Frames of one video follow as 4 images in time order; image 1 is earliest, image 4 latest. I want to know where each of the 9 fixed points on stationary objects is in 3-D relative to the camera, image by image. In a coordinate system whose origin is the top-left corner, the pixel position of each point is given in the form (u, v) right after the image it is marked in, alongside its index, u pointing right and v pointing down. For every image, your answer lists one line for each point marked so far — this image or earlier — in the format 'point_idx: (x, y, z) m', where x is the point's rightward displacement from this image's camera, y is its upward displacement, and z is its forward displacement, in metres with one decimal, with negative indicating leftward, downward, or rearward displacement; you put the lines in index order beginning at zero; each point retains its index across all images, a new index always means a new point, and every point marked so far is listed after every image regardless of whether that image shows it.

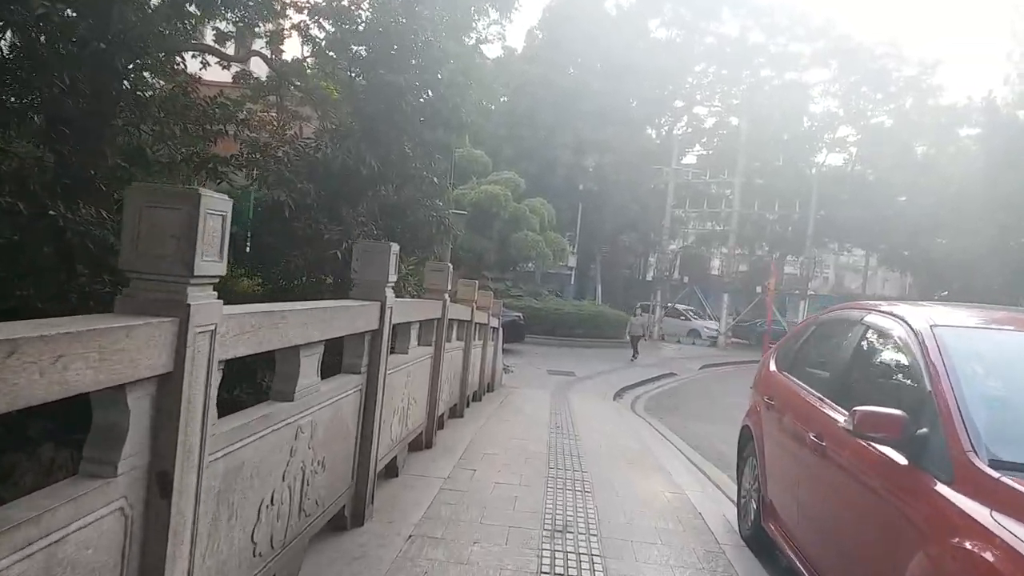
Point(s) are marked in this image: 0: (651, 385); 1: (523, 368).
0: (+3.2, -2.2, +17.4) m
1: (+0.2, -1.9, +17.5) m
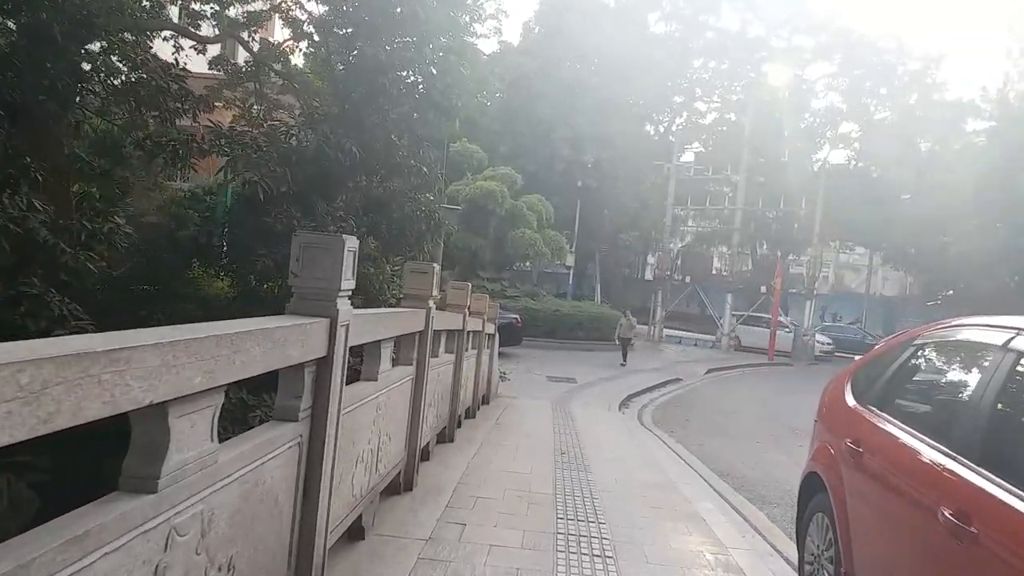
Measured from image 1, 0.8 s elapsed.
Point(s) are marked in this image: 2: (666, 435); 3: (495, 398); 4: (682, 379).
0: (+3.1, -2.2, +16.3) m
1: (+0.1, -1.9, +16.5) m
2: (+2.2, -2.1, +10.6) m
3: (-0.3, -1.8, +11.9) m
4: (+4.3, -2.3, +18.9) m
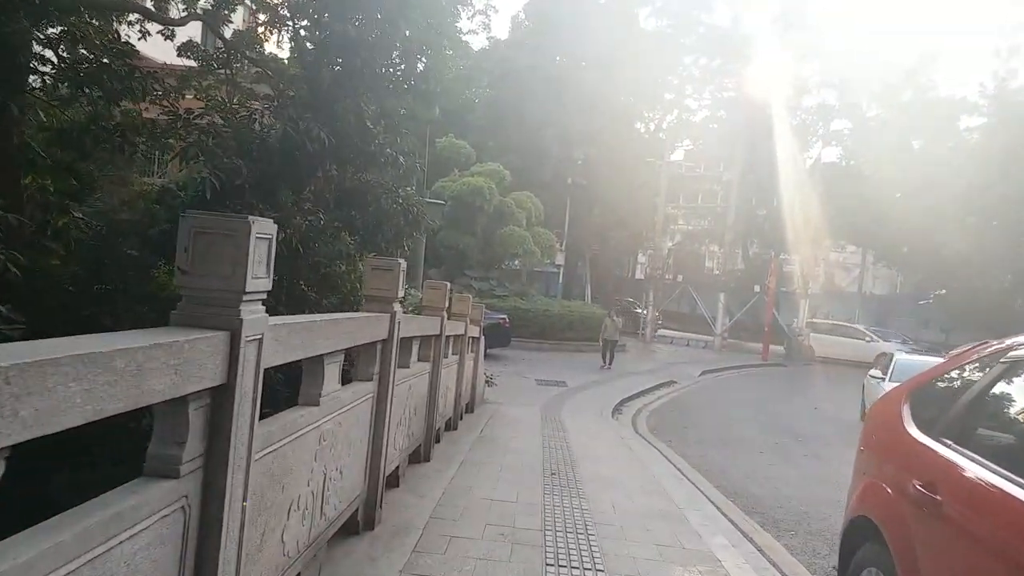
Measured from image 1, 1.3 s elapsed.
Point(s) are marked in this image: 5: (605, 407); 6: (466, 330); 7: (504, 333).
0: (+2.9, -2.2, +15.6) m
1: (-0.2, -1.9, +15.7) m
2: (+2.0, -2.1, +9.9) m
3: (-0.5, -1.8, +11.2) m
4: (+4.0, -2.3, +18.2) m
5: (+1.6, -2.0, +12.8) m
6: (-0.6, -0.5, +9.5) m
7: (-0.2, -1.2, +19.2) m
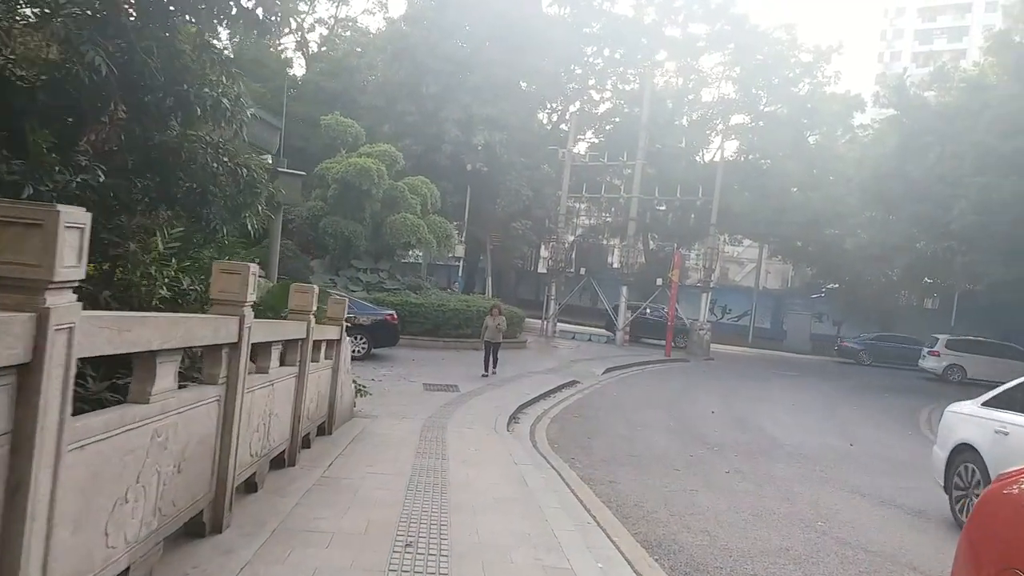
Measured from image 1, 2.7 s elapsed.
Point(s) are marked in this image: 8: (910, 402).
0: (+0.7, -2.1, +14.0) m
1: (-2.3, -1.7, +13.7) m
2: (+0.6, -1.9, +8.2) m
3: (-2.0, -1.6, +9.2) m
4: (+1.5, -2.1, +16.7) m
5: (-0.2, -1.9, +11.1) m
6: (-1.9, -0.4, +7.5) m
7: (-2.8, -1.0, +17.2) m
8: (+10.4, -3.0, +19.7) m
